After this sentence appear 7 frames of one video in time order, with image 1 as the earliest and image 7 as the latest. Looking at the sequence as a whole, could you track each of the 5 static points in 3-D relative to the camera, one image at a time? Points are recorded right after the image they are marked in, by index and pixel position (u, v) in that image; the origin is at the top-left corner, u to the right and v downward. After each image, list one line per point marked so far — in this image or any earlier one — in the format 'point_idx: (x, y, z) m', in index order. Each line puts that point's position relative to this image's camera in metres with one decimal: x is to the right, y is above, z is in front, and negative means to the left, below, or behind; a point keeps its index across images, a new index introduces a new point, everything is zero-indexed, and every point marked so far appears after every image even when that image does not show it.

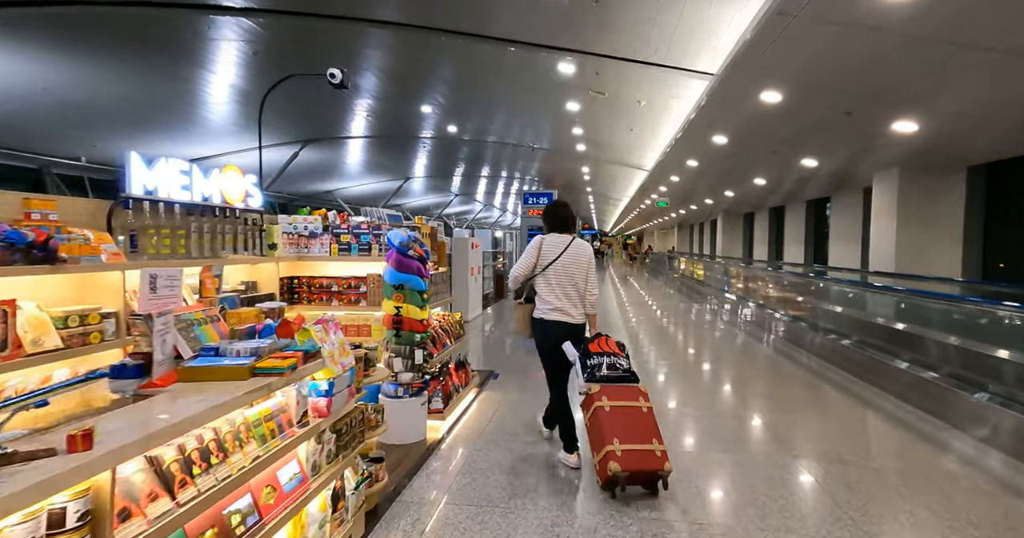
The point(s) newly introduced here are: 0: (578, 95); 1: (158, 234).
0: (+1.2, +3.2, +8.4) m
1: (-1.4, +0.1, +1.9) m
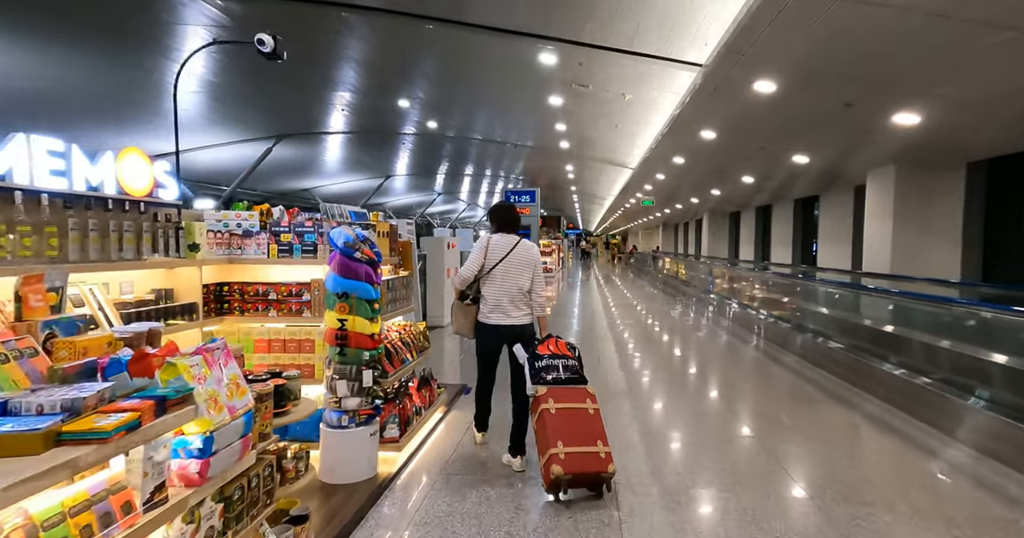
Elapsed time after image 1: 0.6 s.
0: (+0.9, +3.2, +8.0) m
1: (-1.6, +0.1, +1.5) m
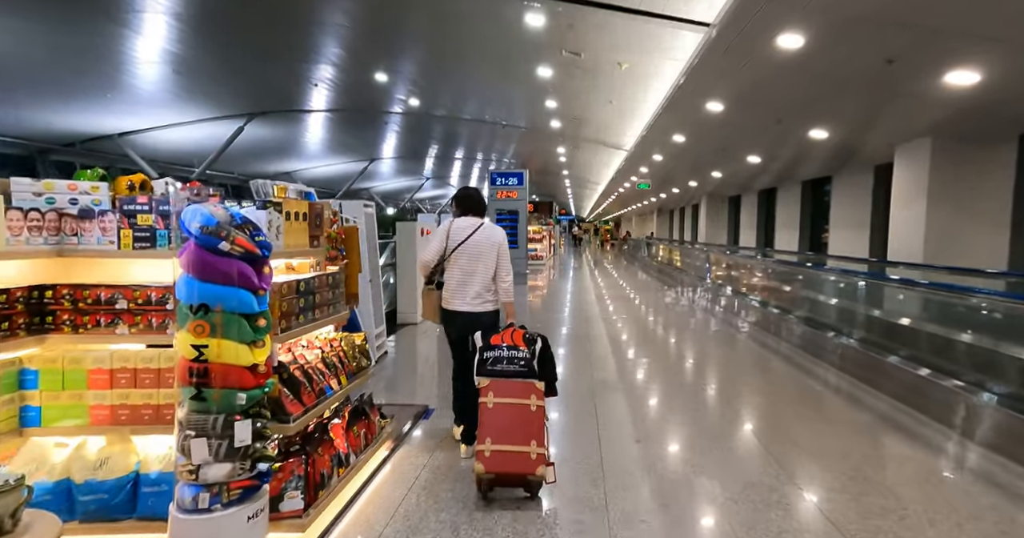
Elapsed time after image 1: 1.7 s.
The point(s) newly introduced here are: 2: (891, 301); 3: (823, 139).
0: (+0.6, +3.3, +7.2) m
1: (-1.7, +0.1, +0.7) m
2: (+4.8, -0.4, +6.0) m
3: (+4.1, +1.7, +6.0) m
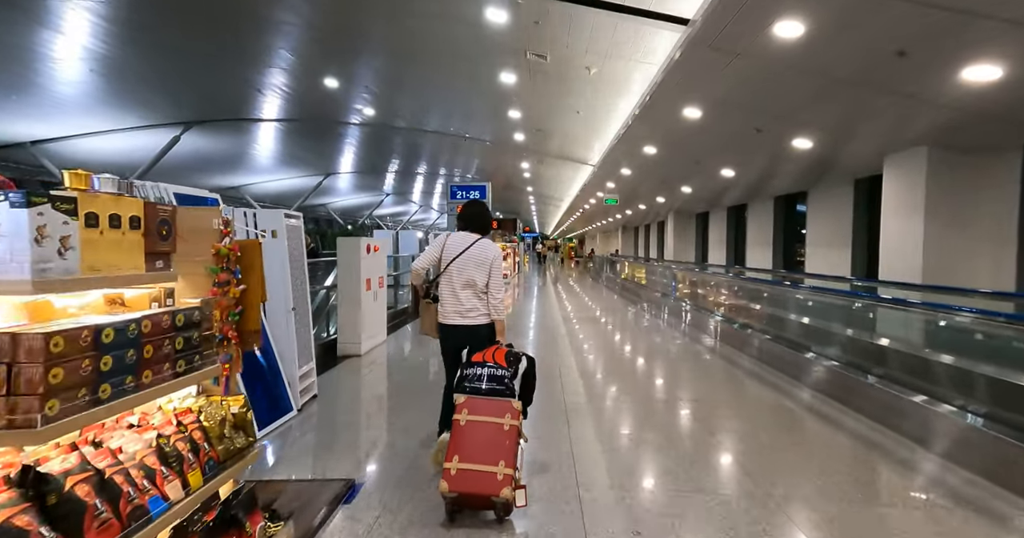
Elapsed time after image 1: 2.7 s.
0: (0.0, +3.1, +6.7) m
1: (-1.8, +0.1, -0.1) m
2: (+4.3, -0.6, +5.6) m
3: (+3.6, +1.5, +5.7) m
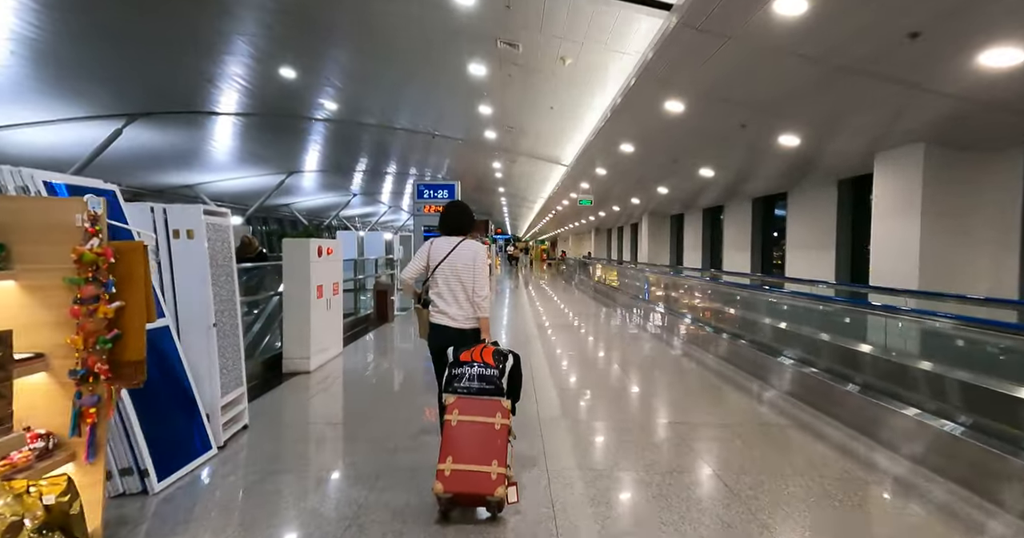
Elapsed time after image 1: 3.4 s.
0: (-0.4, +3.0, +6.3) m
1: (-1.8, 0.0, -0.7) m
2: (+3.9, -0.6, +5.4) m
3: (+3.3, +1.4, +5.5) m
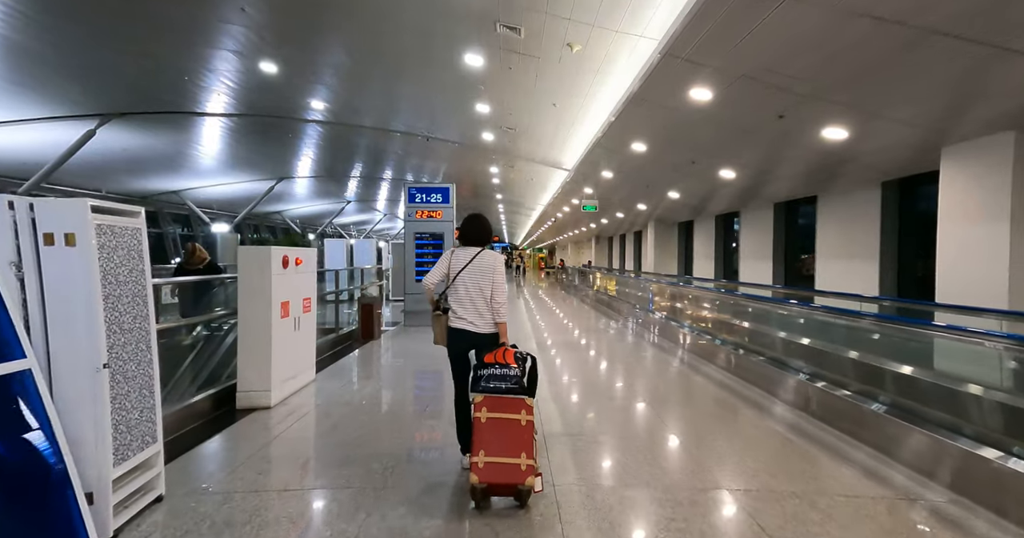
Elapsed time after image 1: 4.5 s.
0: (-0.4, +2.9, +5.6) m
1: (-1.7, 0.0, -1.4) m
2: (+4.0, -0.8, +4.7) m
3: (+3.3, +1.3, +4.8) m
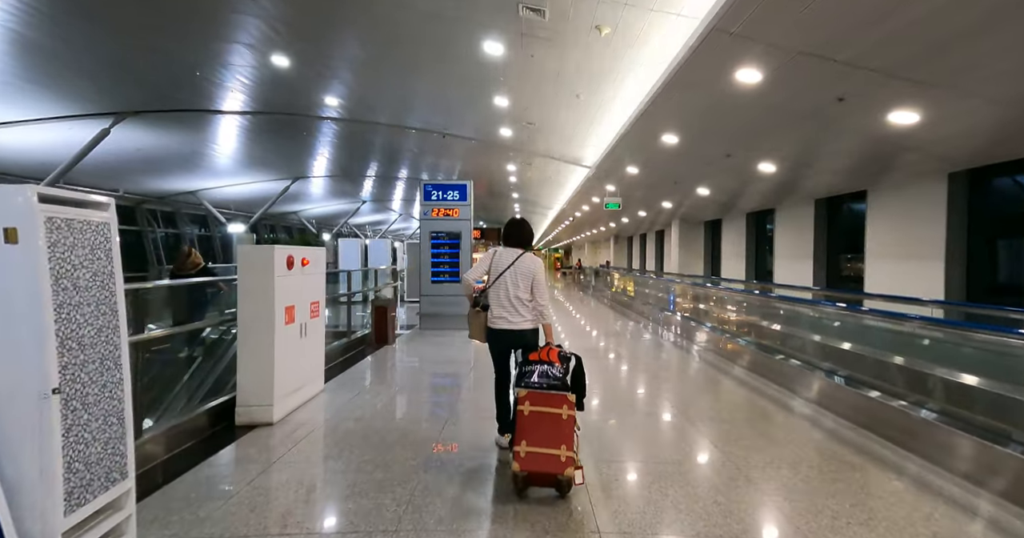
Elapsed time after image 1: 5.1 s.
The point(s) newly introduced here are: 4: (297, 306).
0: (-0.1, +2.8, +5.2) m
1: (-1.7, 0.0, -1.7) m
2: (+4.2, -0.8, +4.2) m
3: (+3.5, +1.3, +4.3) m
4: (-1.7, -0.3, +3.7) m
